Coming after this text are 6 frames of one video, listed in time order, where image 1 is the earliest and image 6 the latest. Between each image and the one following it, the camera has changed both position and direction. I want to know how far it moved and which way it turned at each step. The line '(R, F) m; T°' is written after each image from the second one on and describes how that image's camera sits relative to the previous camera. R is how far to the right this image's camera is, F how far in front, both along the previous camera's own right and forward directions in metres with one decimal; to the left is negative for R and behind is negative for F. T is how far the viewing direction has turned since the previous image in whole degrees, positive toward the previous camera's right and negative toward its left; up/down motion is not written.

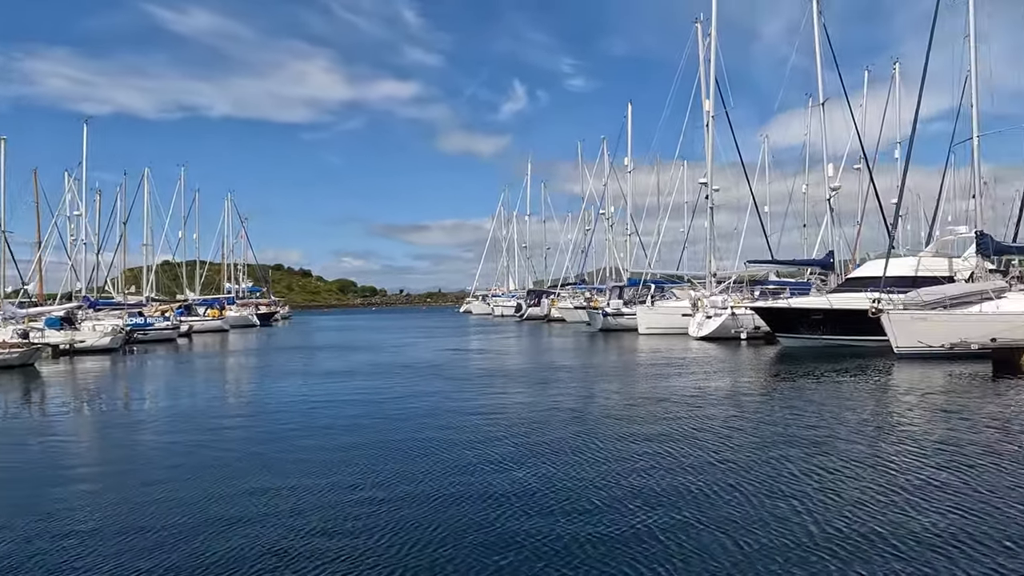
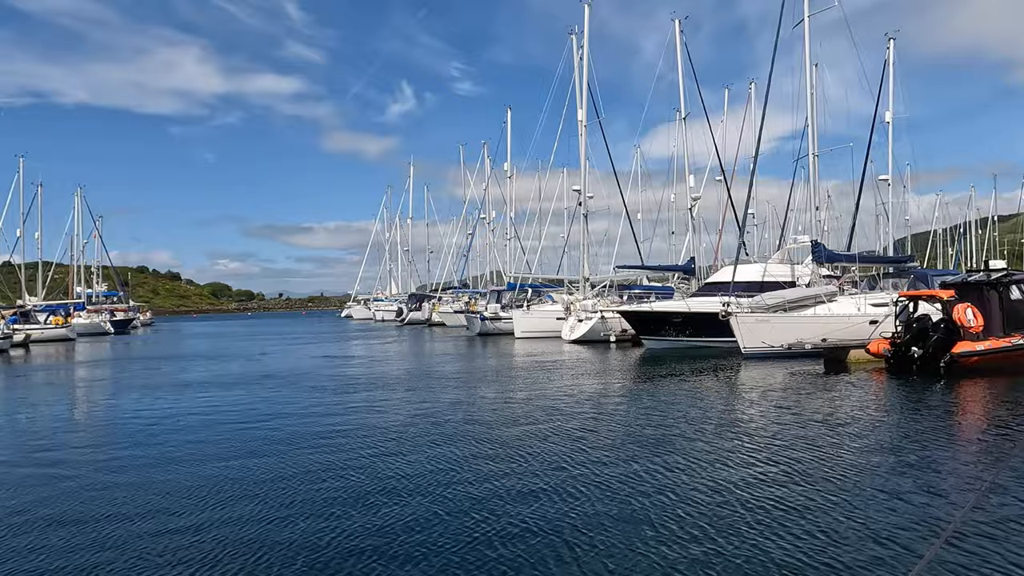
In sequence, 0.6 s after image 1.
(+0.5, +0.2) m; +10°
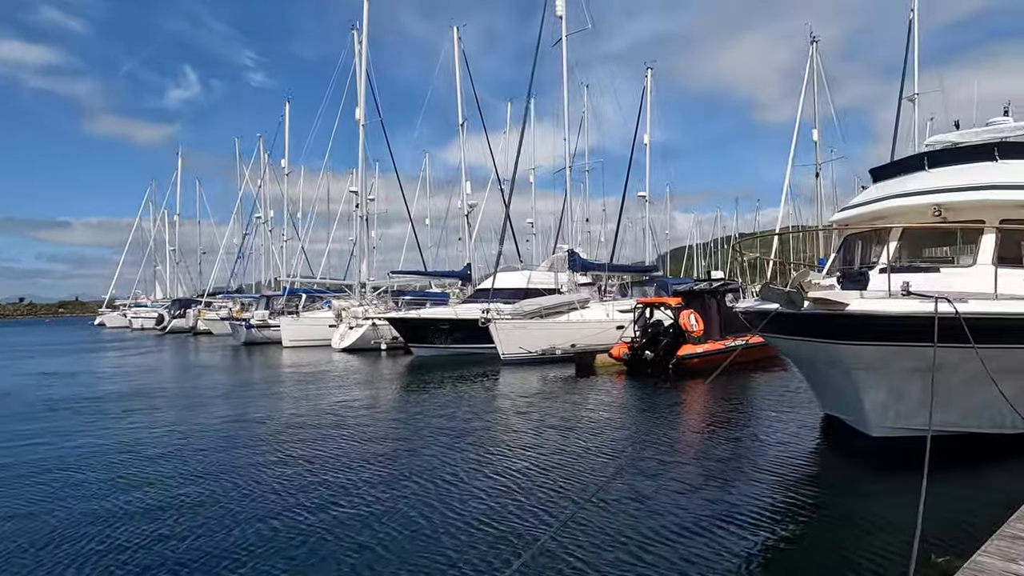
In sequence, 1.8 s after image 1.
(+1.1, +0.5) m; +17°
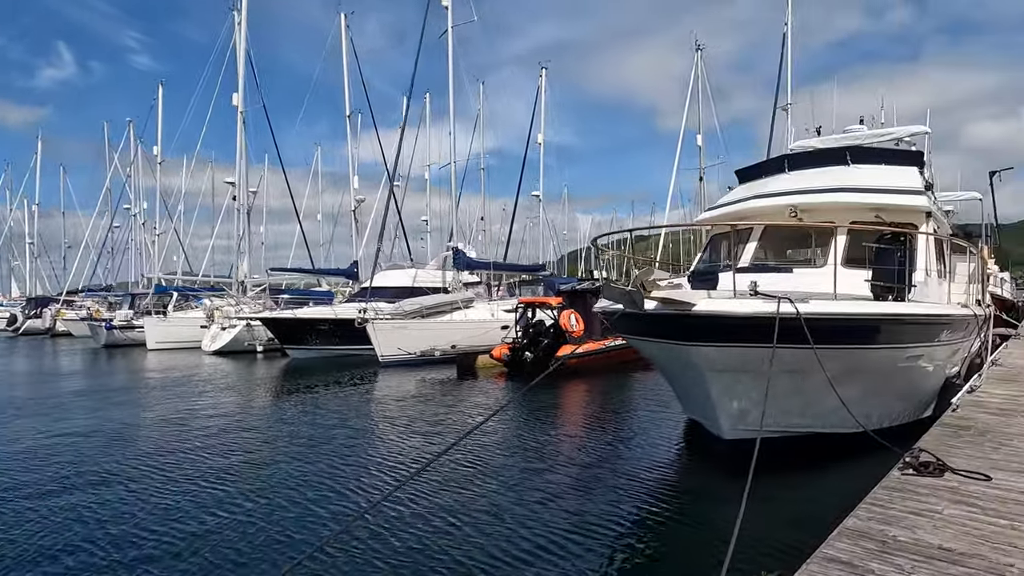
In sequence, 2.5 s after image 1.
(+0.6, +0.5) m; +8°
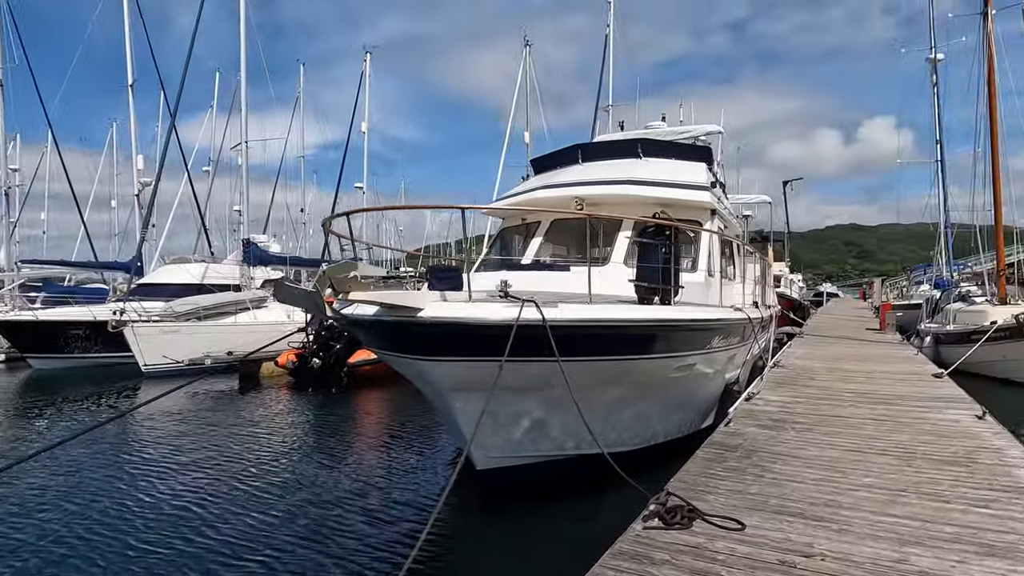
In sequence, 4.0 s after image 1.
(+1.1, +1.1) m; +13°
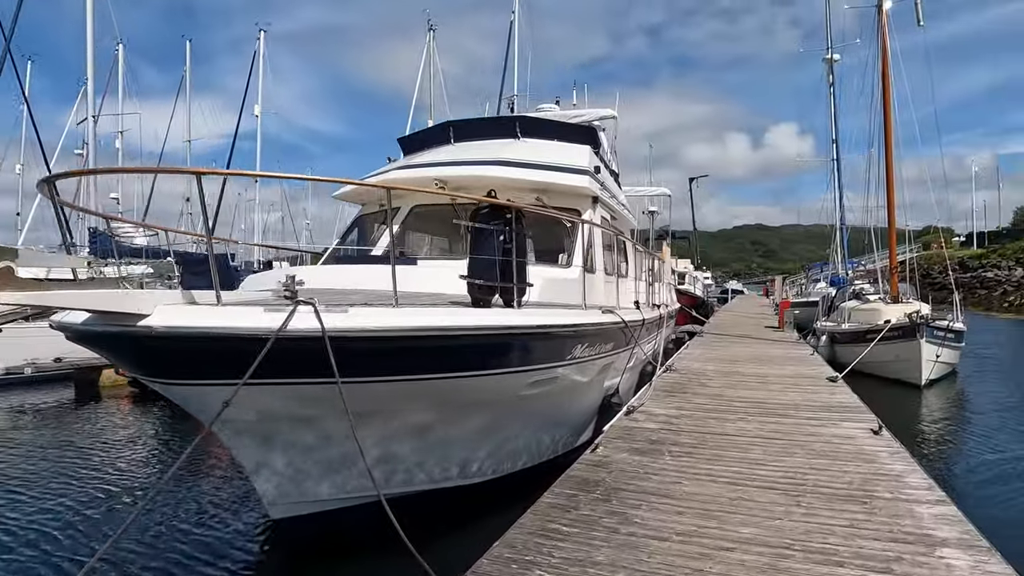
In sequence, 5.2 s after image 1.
(+0.7, +1.0) m; +7°
